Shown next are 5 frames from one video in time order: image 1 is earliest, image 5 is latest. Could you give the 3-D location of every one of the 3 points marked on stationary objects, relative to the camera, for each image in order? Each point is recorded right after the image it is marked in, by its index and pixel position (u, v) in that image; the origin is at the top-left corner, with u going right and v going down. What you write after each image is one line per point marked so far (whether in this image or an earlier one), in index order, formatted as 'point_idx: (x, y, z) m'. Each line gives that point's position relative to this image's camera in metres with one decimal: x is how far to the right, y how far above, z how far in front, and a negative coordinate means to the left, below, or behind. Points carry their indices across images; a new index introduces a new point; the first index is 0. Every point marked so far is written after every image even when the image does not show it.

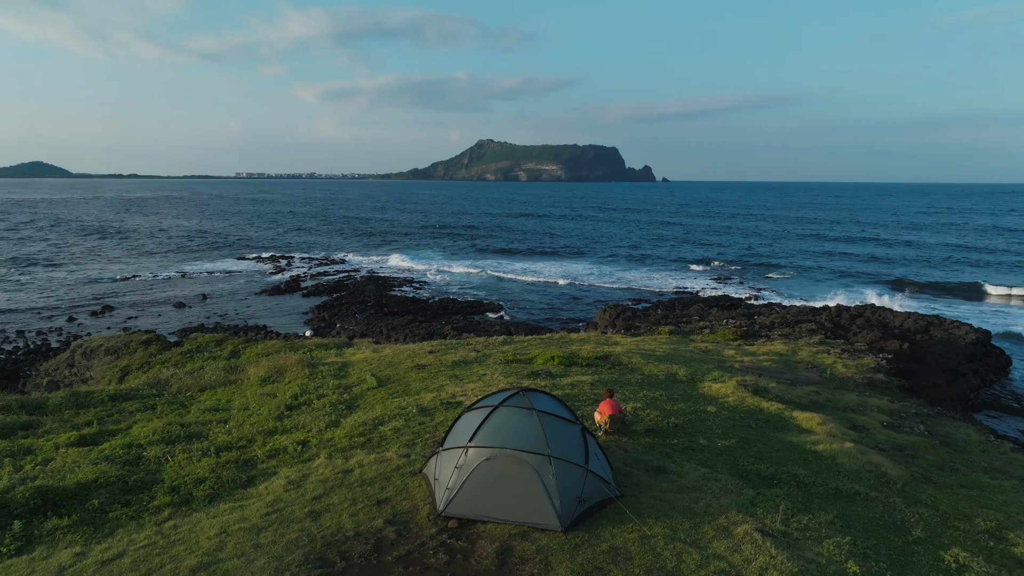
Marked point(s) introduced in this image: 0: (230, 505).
0: (-3.0, -2.4, +7.7) m
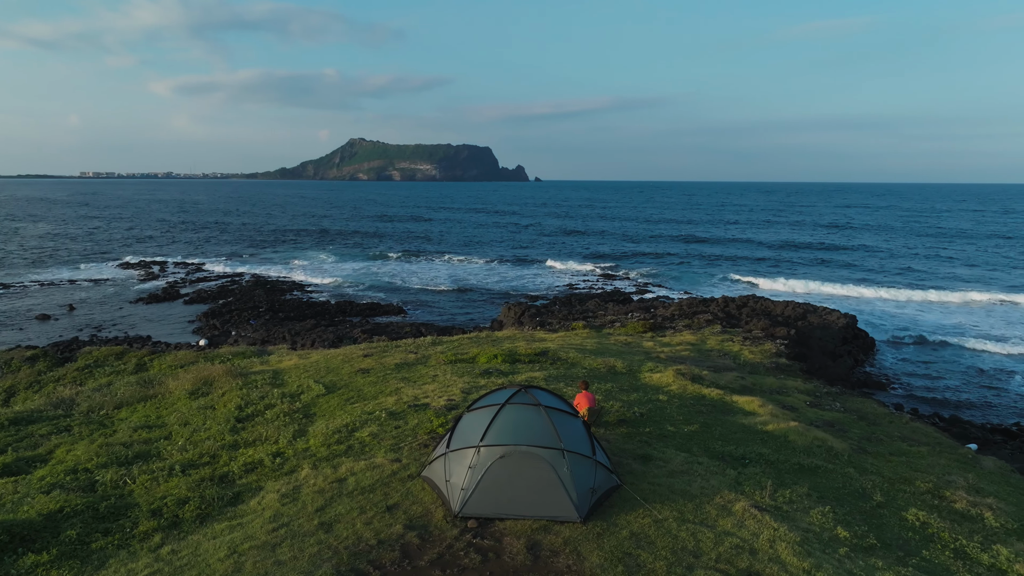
0: (-2.9, -2.4, +7.2) m
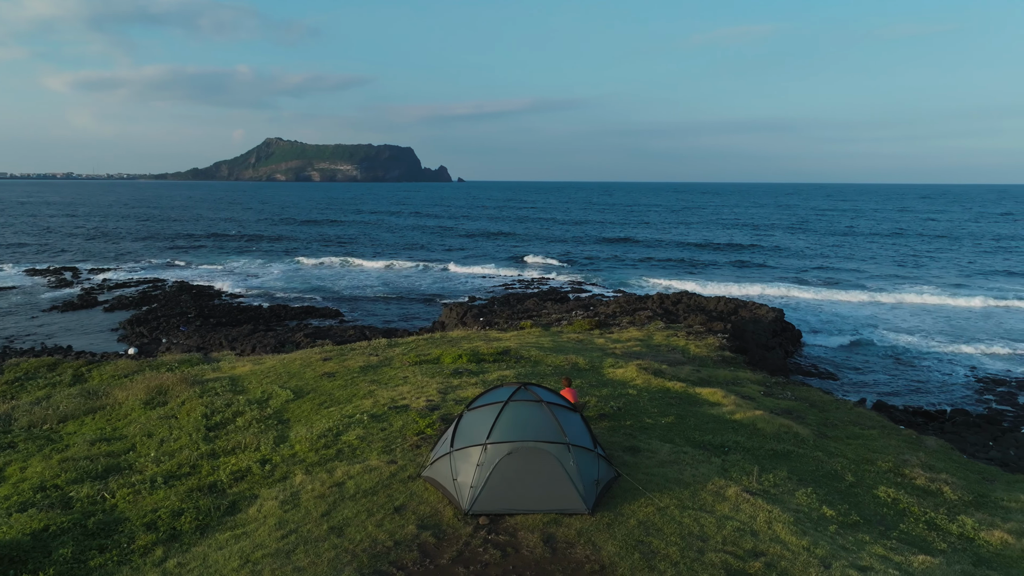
0: (-2.8, -2.5, +7.0) m
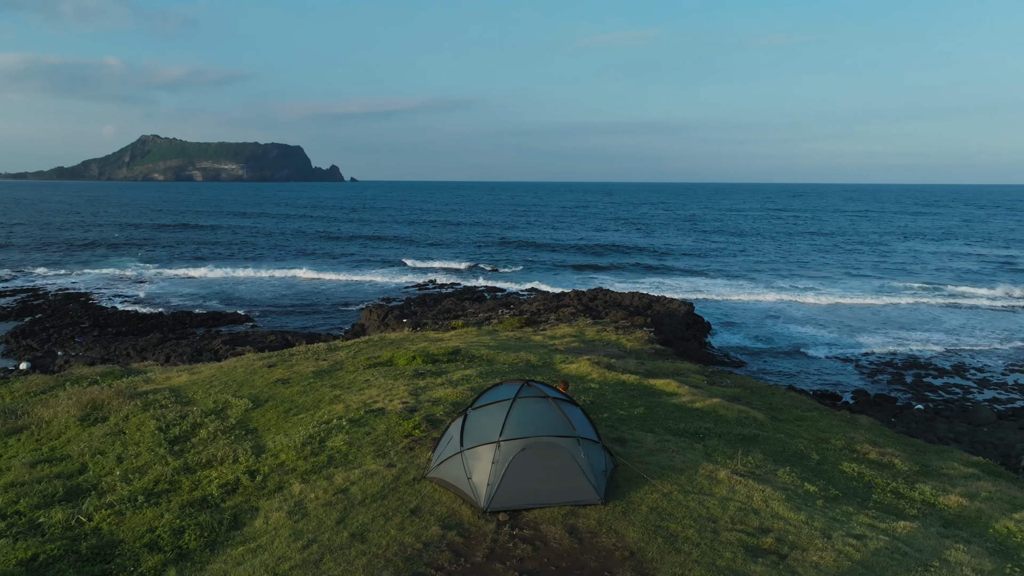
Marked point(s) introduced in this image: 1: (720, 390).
0: (-2.6, -2.5, +6.8) m
1: (+4.4, -2.2, +14.9) m
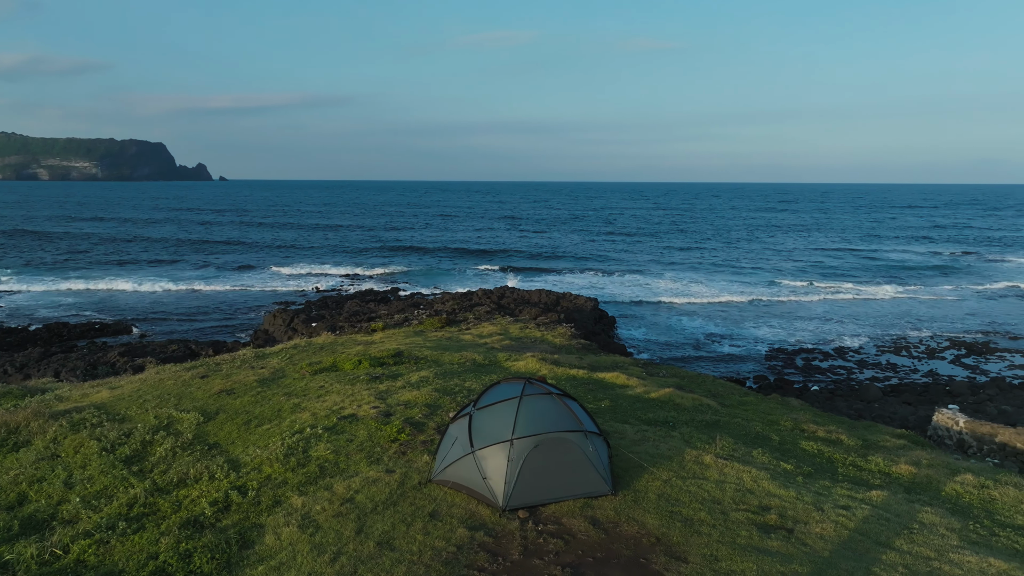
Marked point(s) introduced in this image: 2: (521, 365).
0: (-2.2, -2.5, +6.4) m
1: (+3.3, -2.0, +15.6) m
2: (+0.2, -1.7, +15.5) m
